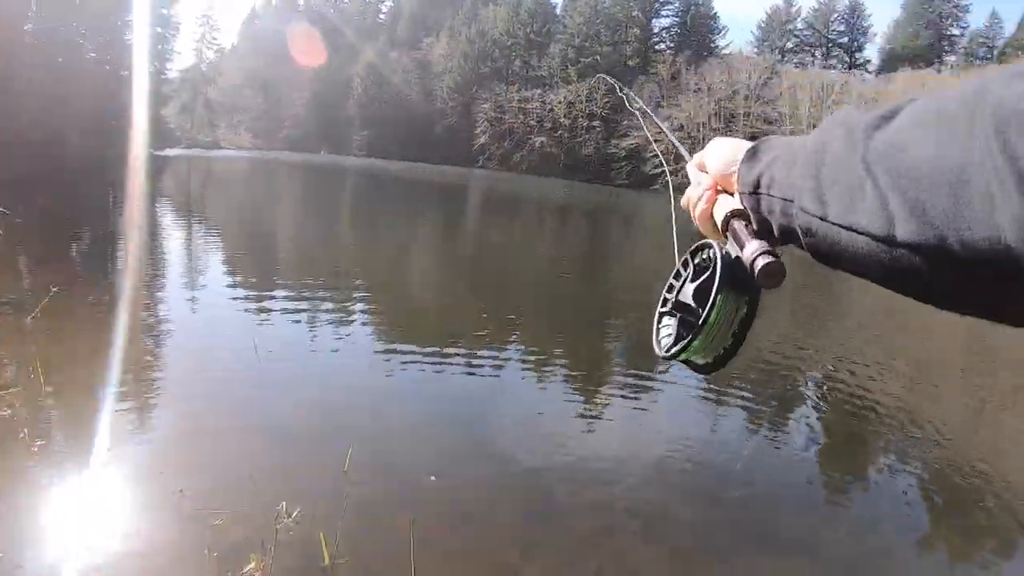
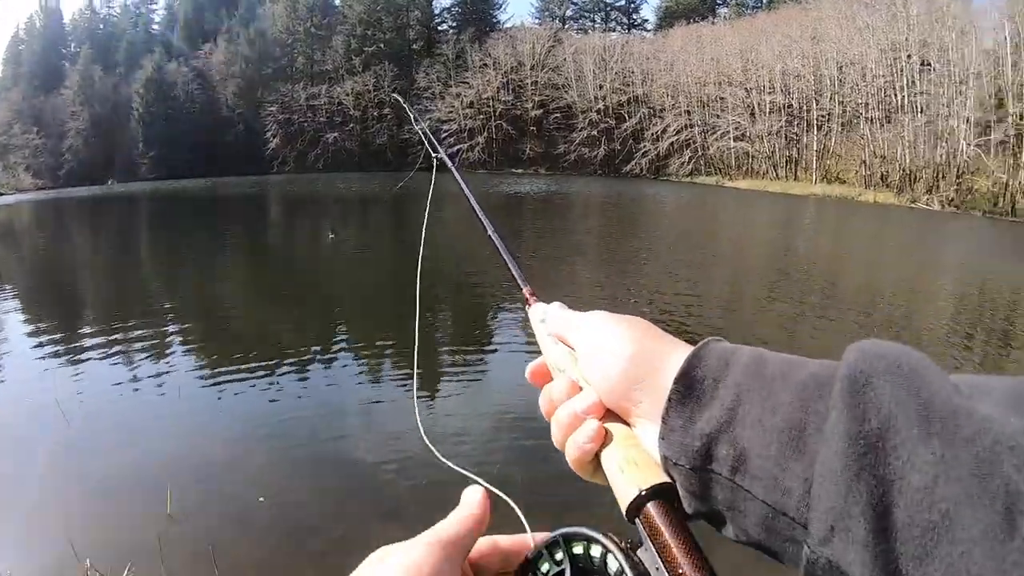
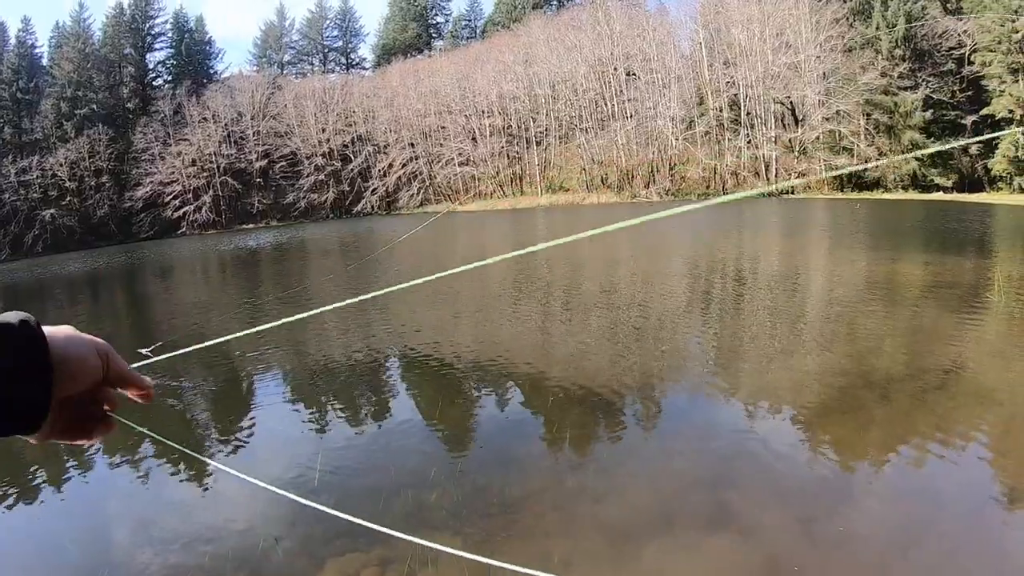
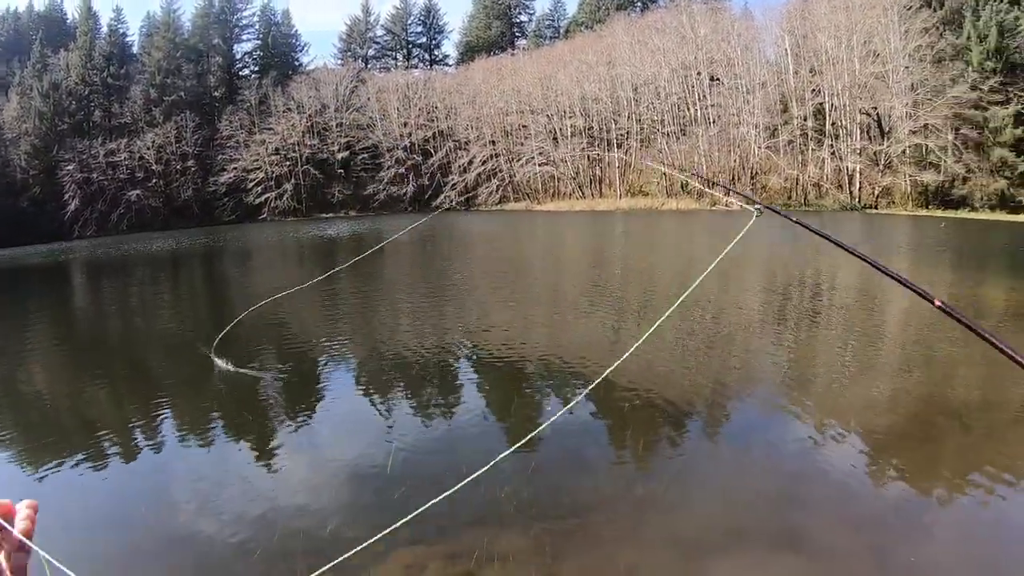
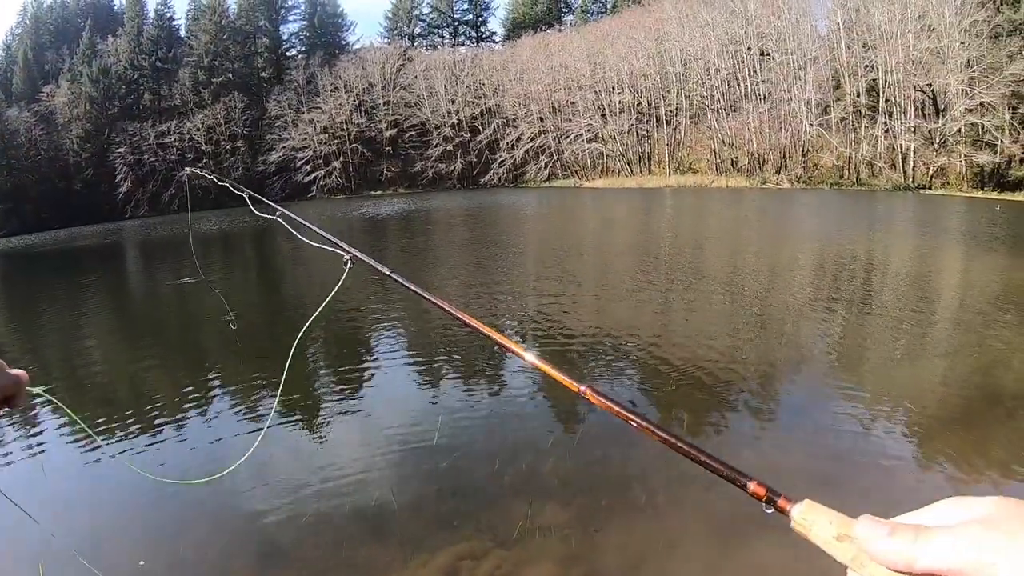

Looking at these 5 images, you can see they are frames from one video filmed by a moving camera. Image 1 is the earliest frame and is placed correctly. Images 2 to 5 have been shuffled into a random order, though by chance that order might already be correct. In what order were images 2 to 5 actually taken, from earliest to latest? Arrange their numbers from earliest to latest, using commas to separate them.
2, 5, 4, 3
